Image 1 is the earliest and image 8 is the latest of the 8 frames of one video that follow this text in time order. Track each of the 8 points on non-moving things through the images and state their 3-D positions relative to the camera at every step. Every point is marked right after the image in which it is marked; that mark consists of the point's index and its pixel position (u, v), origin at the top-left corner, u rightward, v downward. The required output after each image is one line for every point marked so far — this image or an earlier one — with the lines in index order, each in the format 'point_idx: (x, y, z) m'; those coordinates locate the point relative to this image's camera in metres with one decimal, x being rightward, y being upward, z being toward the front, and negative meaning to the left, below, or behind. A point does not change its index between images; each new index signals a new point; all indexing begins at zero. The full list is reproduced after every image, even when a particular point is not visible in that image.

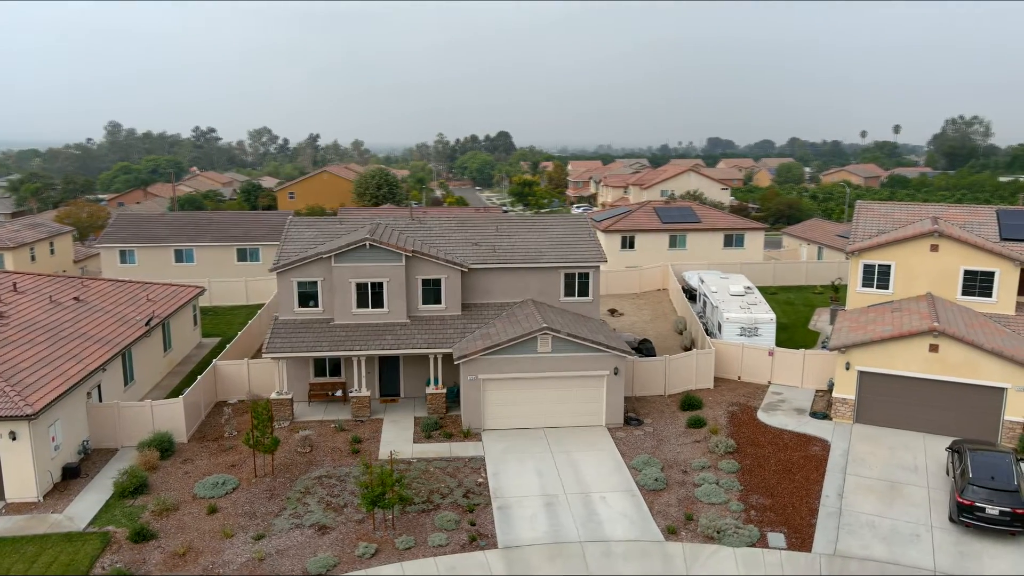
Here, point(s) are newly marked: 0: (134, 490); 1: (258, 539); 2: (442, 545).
0: (-9.7, -5.2, +19.0) m
1: (-5.9, -5.8, +17.2) m
2: (-1.6, -5.9, +17.1) m
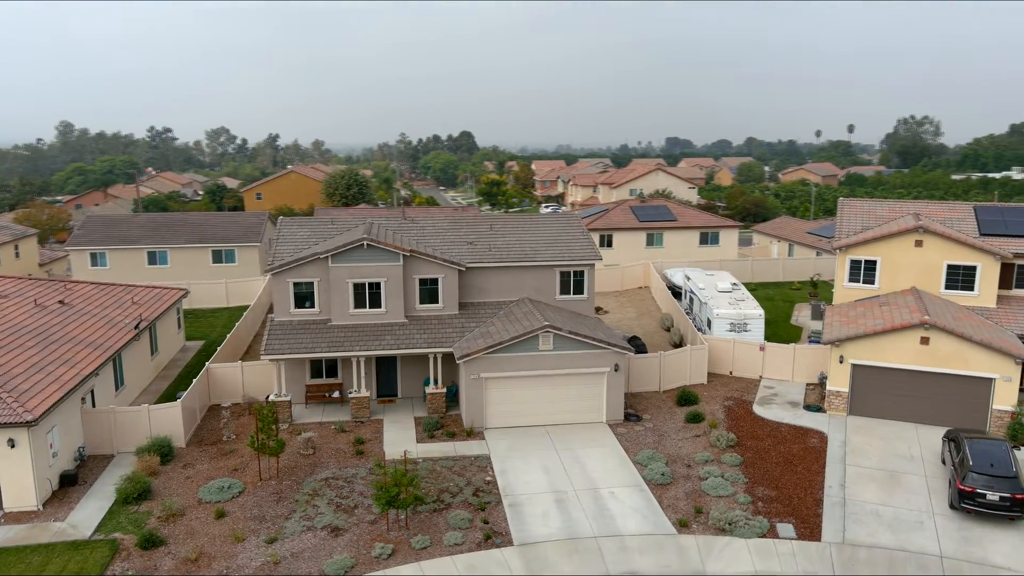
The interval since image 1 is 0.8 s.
0: (-9.4, -5.2, +18.6) m
1: (-5.5, -5.8, +17.0) m
2: (-1.2, -5.9, +17.1) m
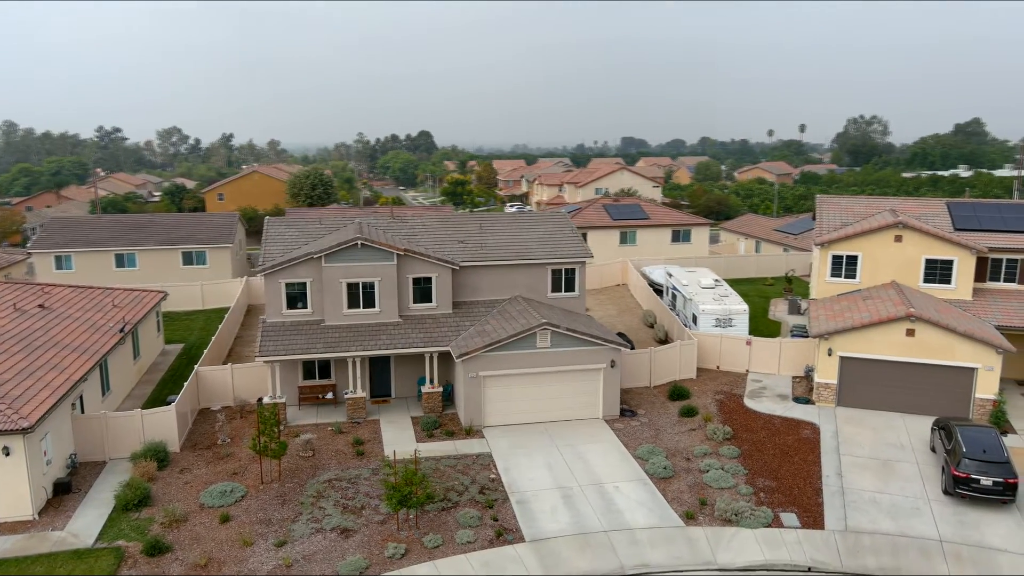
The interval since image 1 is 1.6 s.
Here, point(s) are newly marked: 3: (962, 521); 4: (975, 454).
0: (-9.2, -5.3, +18.2) m
1: (-5.2, -5.8, +16.8) m
2: (-1.0, -5.8, +17.1) m
3: (+10.9, -5.6, +17.9) m
4: (+11.6, -4.1, +18.4) m
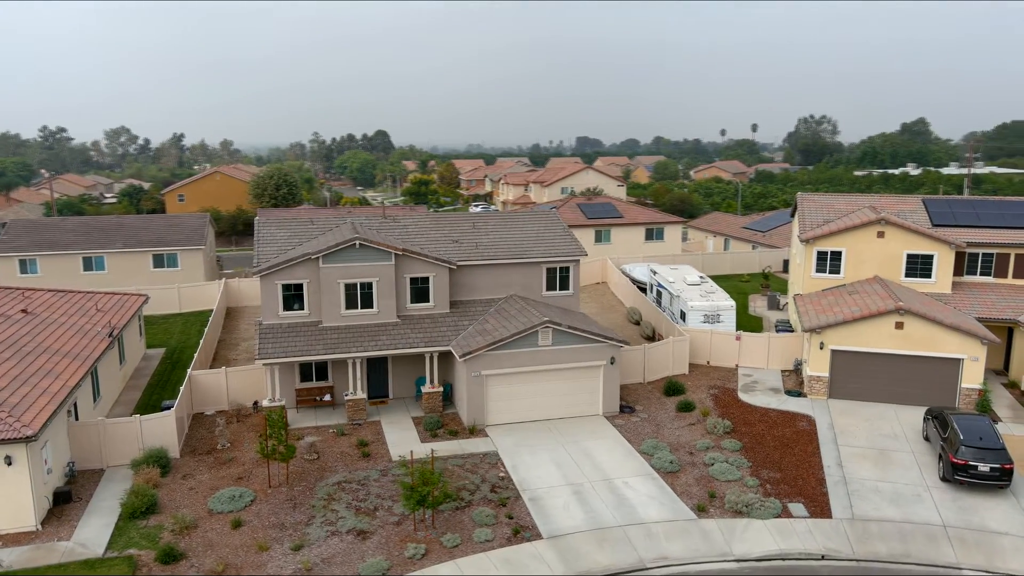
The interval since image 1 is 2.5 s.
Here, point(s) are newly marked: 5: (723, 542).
0: (-8.8, -5.3, +17.8) m
1: (-4.8, -5.9, +16.6) m
2: (-0.5, -5.8, +17.1) m
3: (+11.3, -5.5, +18.5) m
4: (+11.9, -4.0, +19.1) m
5: (+4.9, -5.9, +17.1) m
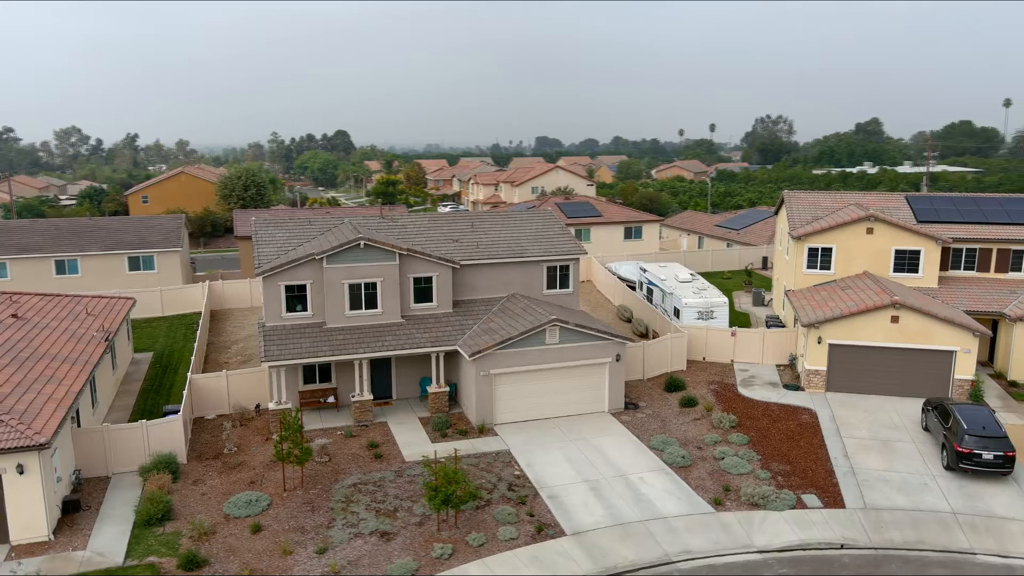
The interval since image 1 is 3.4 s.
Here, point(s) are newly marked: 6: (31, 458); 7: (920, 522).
0: (-8.3, -5.4, +17.4) m
1: (-4.2, -5.9, +16.4) m
2: (0.0, -5.8, +17.1) m
3: (+11.8, -5.3, +19.1) m
4: (+12.3, -3.8, +19.7) m
5: (+5.5, -5.8, +17.4) m
6: (-10.6, -3.7, +16.2) m
7: (+9.8, -5.6, +17.9) m
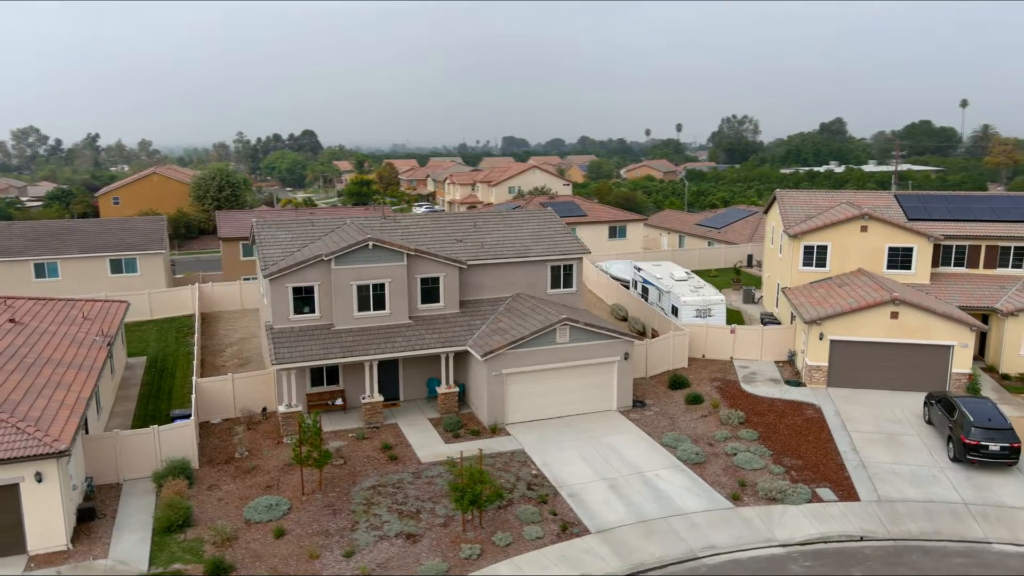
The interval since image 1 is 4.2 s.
0: (-7.7, -5.5, +17.2) m
1: (-3.6, -5.9, +16.3) m
2: (+0.6, -5.8, +17.2) m
3: (+12.3, -5.2, +19.6) m
4: (+12.8, -3.7, +20.2) m
5: (+6.1, -5.7, +17.7) m
6: (-9.9, -3.8, +15.9) m
7: (+10.4, -5.5, +18.3) m
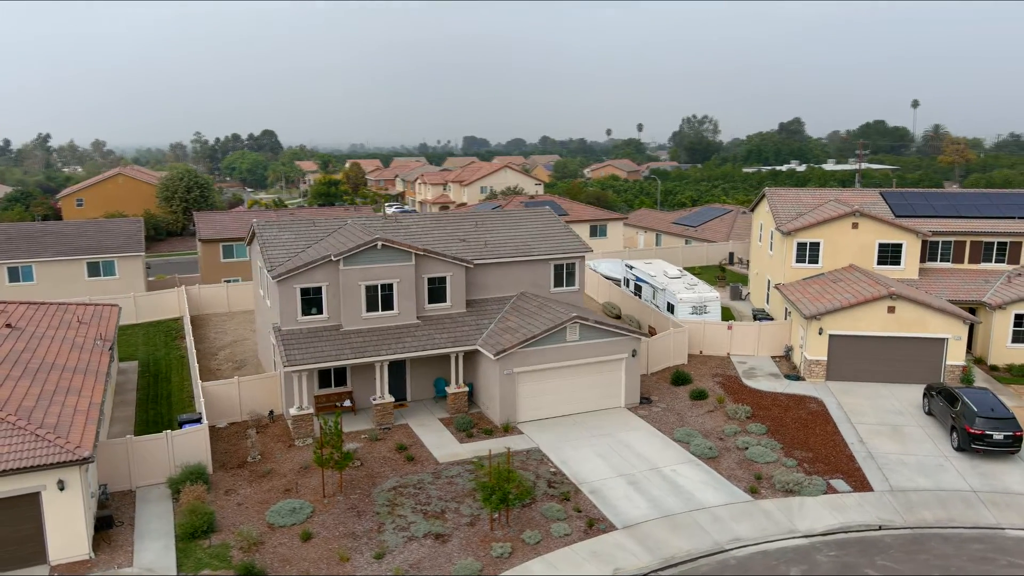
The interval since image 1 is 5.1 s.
0: (-7.0, -5.5, +16.9) m
1: (-2.9, -5.9, +16.2) m
2: (+1.3, -5.7, +17.2) m
3: (+12.8, -5.0, +20.2) m
4: (+13.3, -3.5, +20.8) m
5: (+6.7, -5.6, +18.0) m
6: (-9.2, -3.9, +15.5) m
7: (+11.0, -5.4, +18.8) m
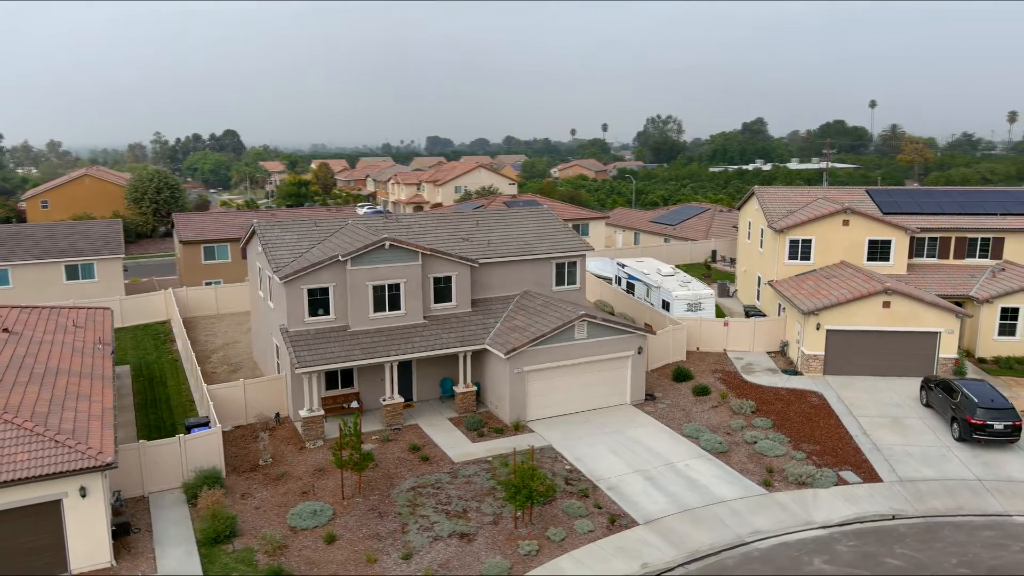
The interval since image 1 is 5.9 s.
0: (-6.4, -5.5, +16.7) m
1: (-2.2, -5.9, +16.2) m
2: (+1.9, -5.7, +17.4) m
3: (+13.2, -4.9, +20.8) m
4: (+13.7, -3.3, +21.4) m
5: (+7.2, -5.6, +18.3) m
6: (-8.6, -4.0, +15.2) m
7: (+11.5, -5.3, +19.3) m
